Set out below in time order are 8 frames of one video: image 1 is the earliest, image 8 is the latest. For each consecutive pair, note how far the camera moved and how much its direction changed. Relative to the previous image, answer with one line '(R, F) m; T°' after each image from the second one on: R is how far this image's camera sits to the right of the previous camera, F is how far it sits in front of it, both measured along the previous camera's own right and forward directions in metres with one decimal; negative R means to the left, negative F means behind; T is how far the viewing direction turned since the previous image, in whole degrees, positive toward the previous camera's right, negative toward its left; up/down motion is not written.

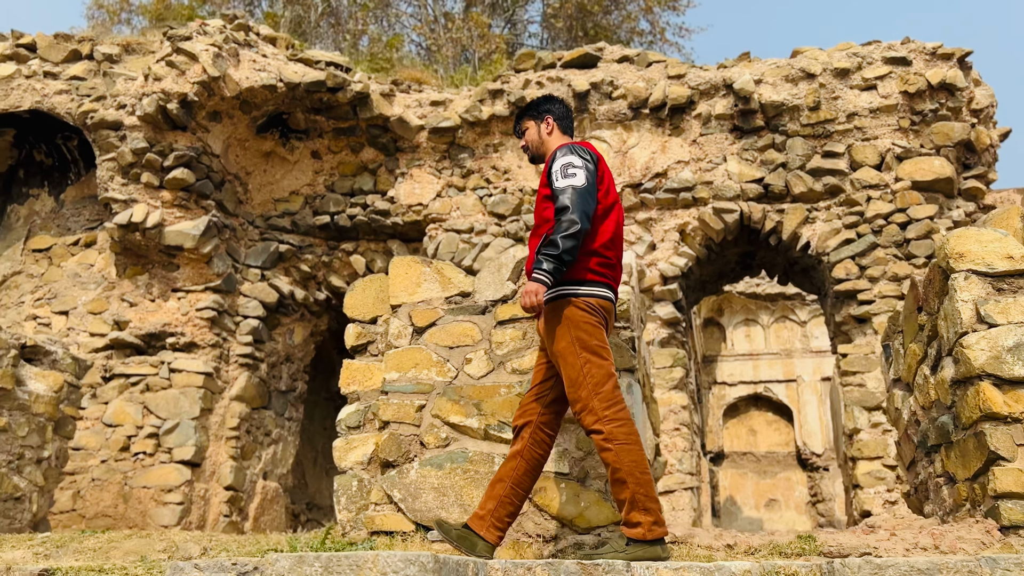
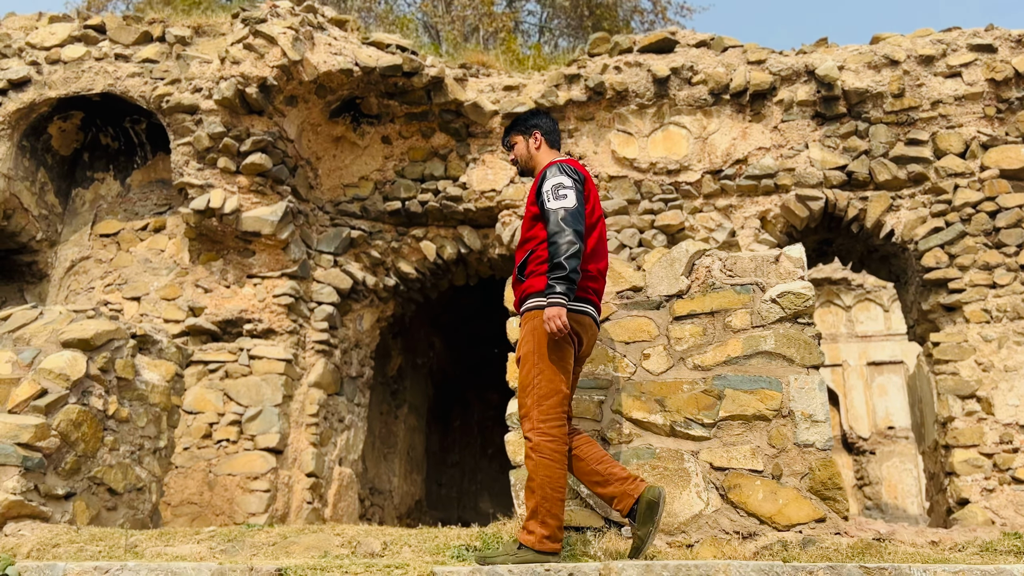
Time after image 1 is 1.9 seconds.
(-0.6, 0.0) m; +1°
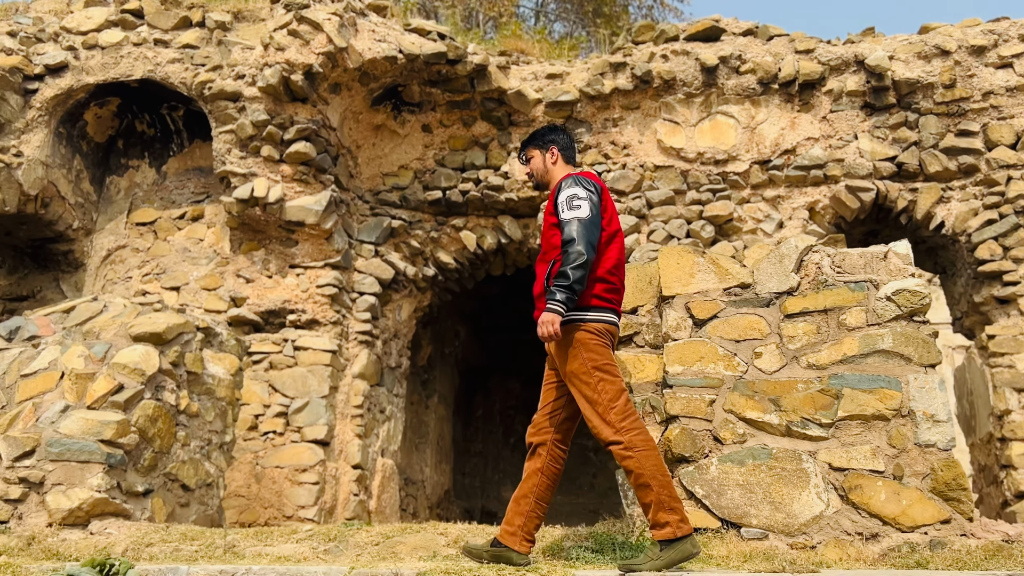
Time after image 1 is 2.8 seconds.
(-0.4, +0.1) m; +1°
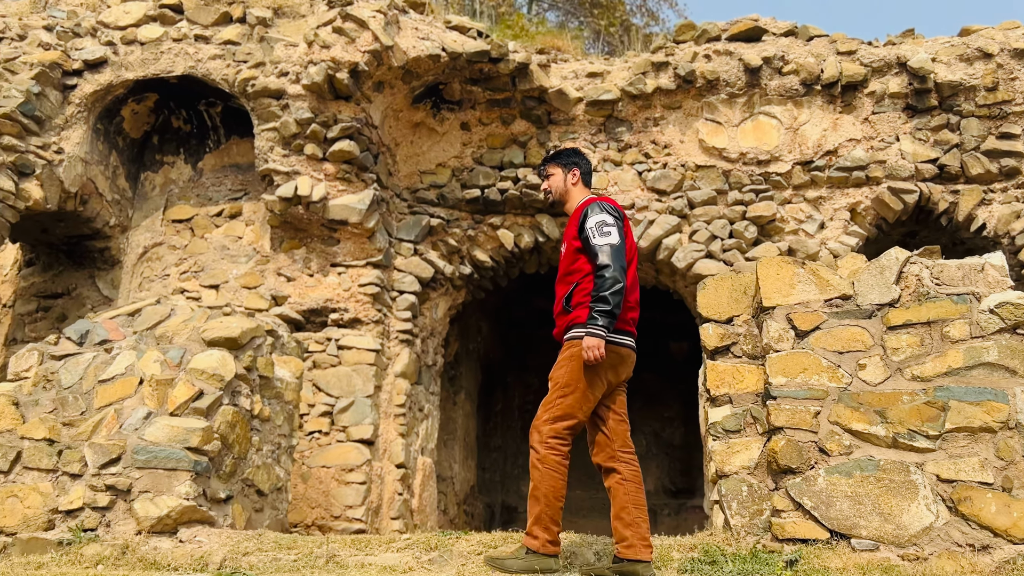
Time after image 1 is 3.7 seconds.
(-0.4, 0.0) m; +1°
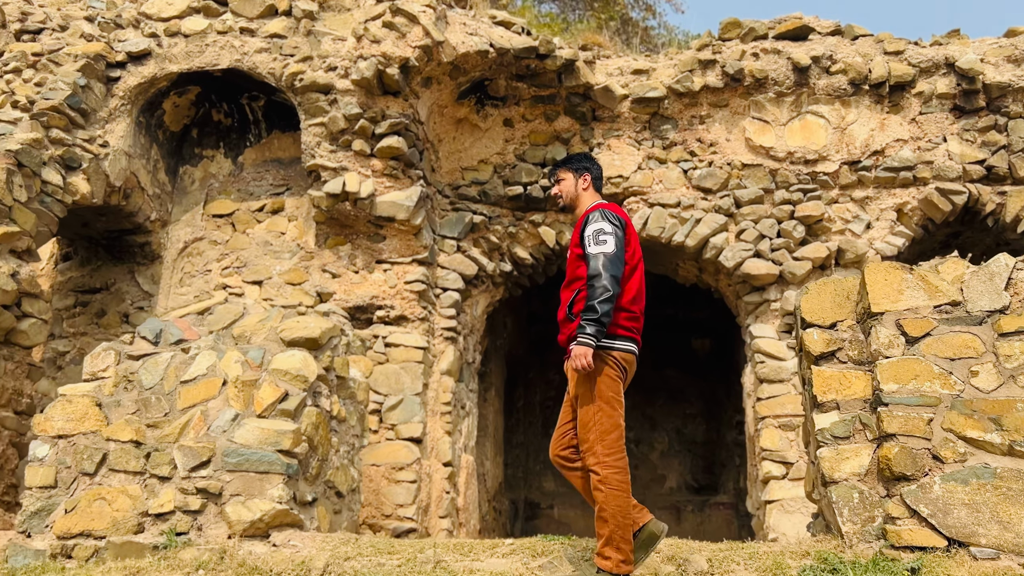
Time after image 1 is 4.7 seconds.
(-0.4, 0.0) m; +1°
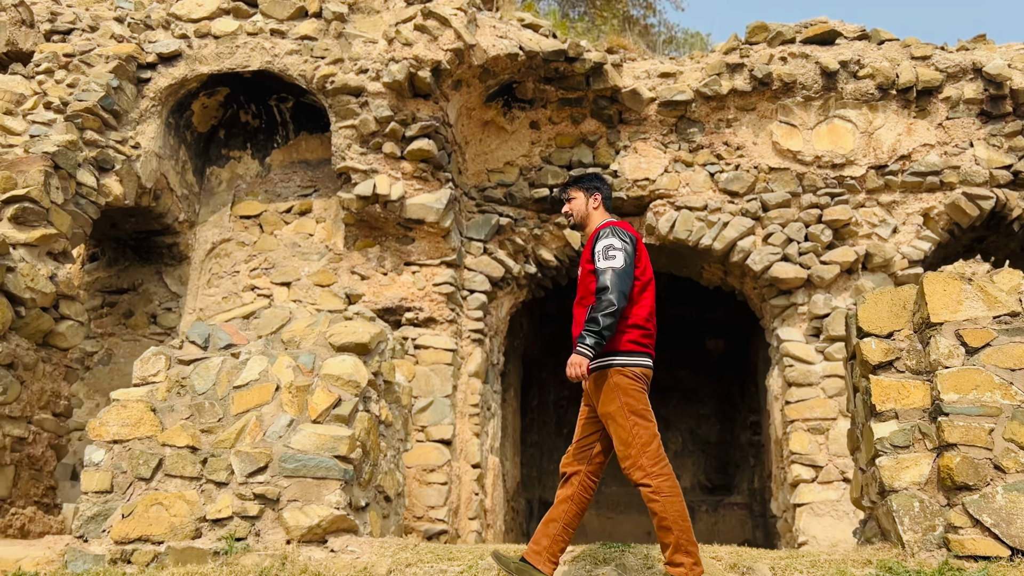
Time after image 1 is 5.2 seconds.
(-0.2, 0.0) m; 0°
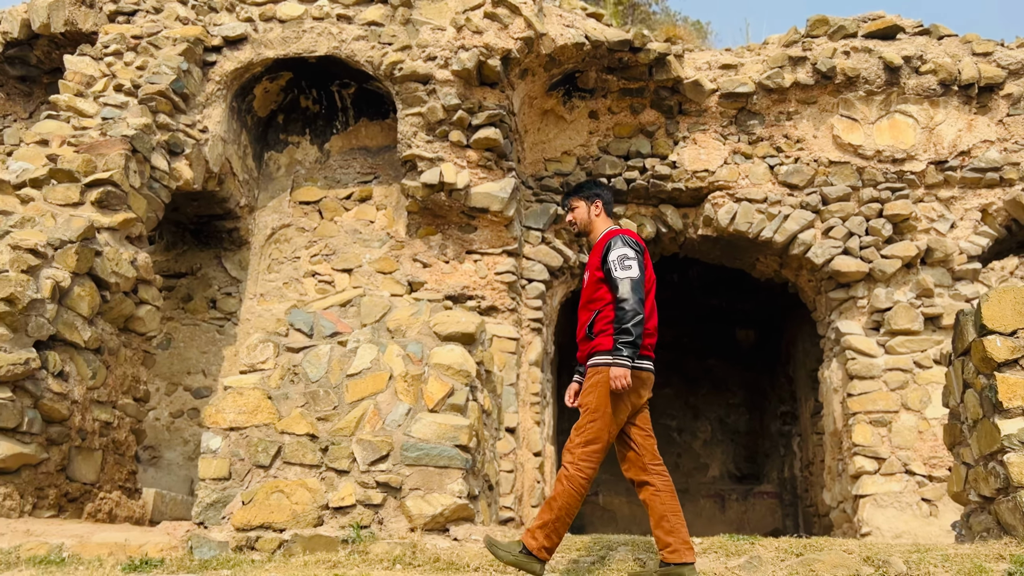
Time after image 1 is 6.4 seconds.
(-0.5, 0.0) m; +1°
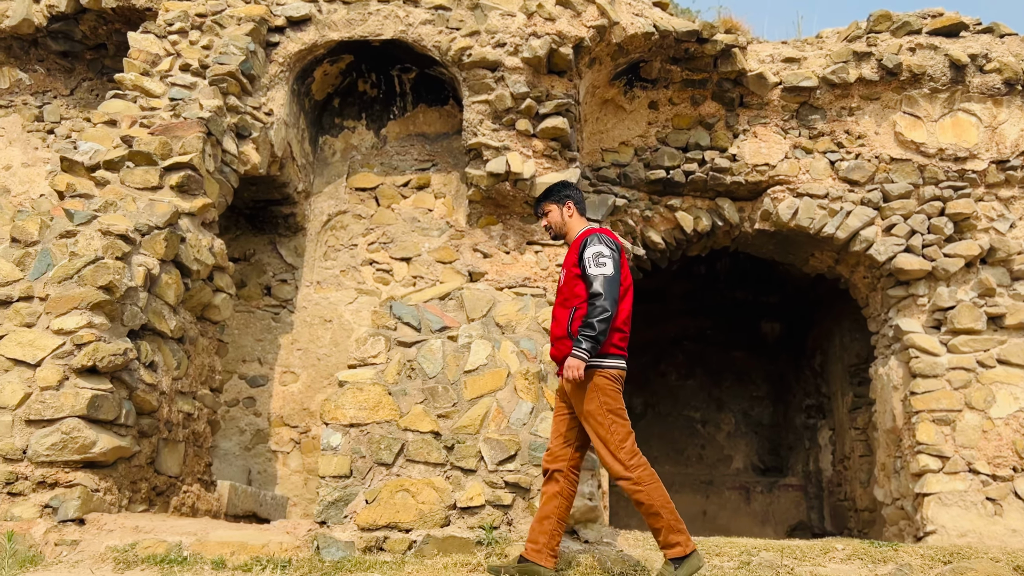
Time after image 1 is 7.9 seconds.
(-0.6, +0.1) m; +2°
